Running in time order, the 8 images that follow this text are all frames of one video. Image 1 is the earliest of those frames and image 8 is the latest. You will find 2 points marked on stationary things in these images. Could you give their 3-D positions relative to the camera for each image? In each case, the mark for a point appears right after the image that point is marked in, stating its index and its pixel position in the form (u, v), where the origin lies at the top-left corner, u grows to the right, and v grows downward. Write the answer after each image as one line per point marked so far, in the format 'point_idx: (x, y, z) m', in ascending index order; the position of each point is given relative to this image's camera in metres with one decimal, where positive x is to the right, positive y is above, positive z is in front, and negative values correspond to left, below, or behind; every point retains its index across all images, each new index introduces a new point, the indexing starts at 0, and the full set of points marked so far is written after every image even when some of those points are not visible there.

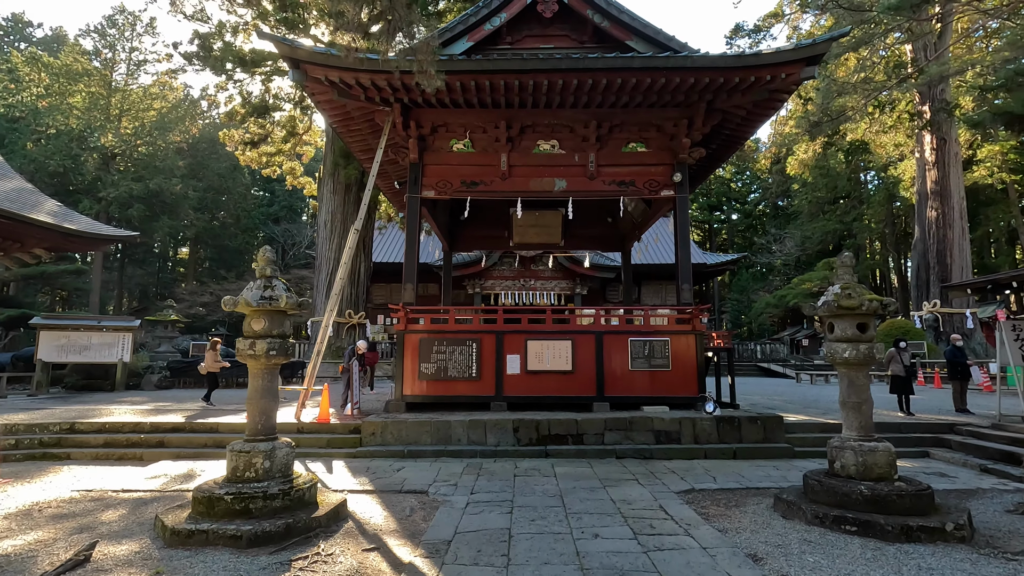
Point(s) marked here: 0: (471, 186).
0: (-0.6, +1.5, +7.8) m
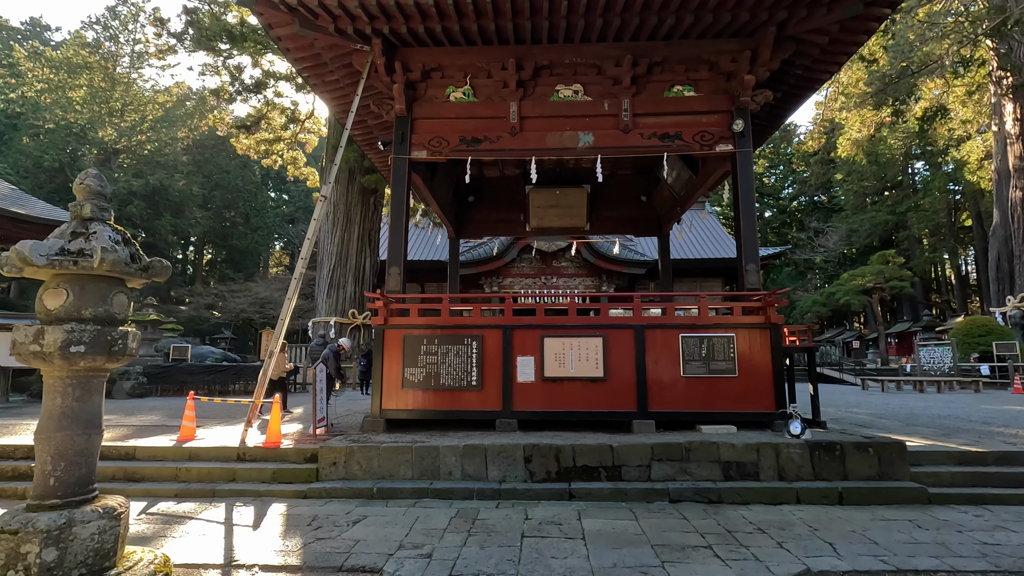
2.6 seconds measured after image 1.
0: (-0.5, +1.7, +6.2) m
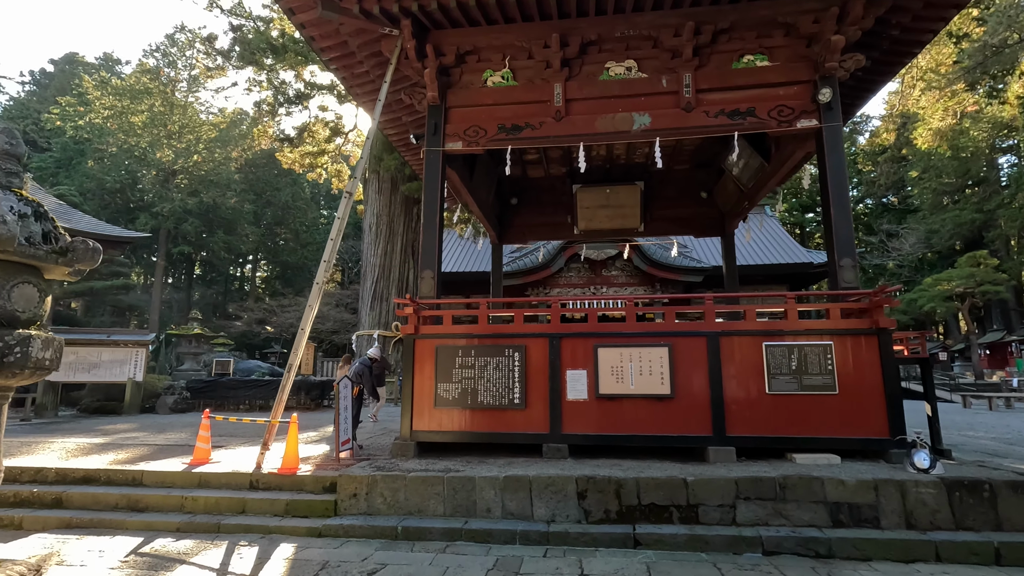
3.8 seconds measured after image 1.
0: (0.0, +1.6, +5.5) m
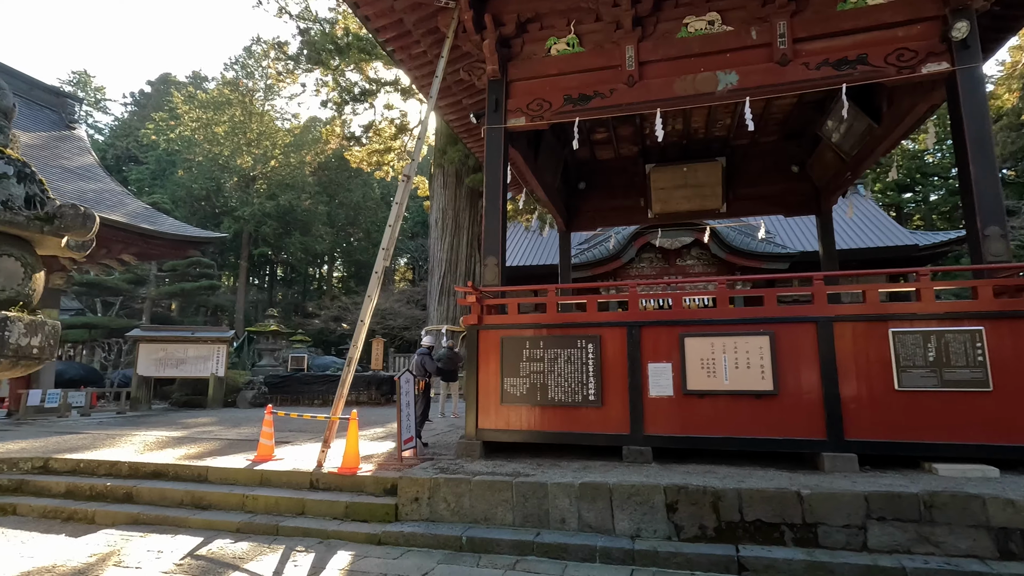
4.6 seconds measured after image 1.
0: (+0.6, +1.7, +5.1) m
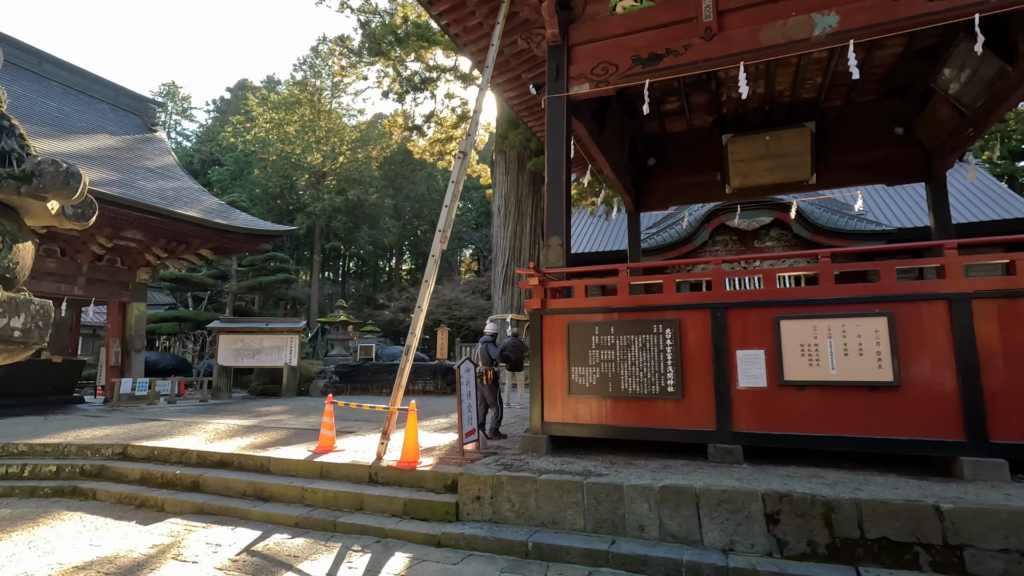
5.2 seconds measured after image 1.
0: (+1.2, +1.9, +4.6) m
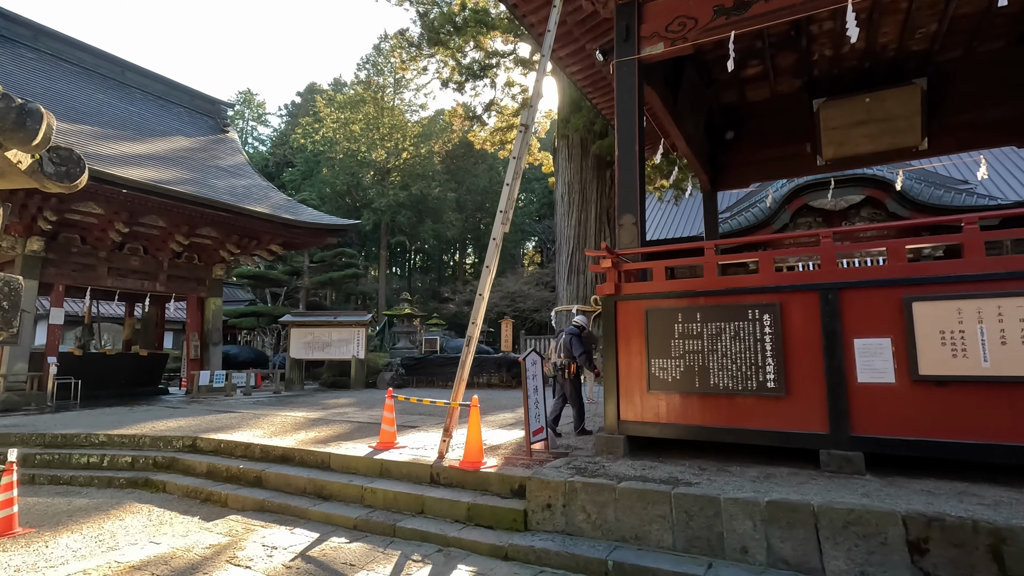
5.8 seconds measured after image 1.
0: (+1.7, +2.0, +4.0) m
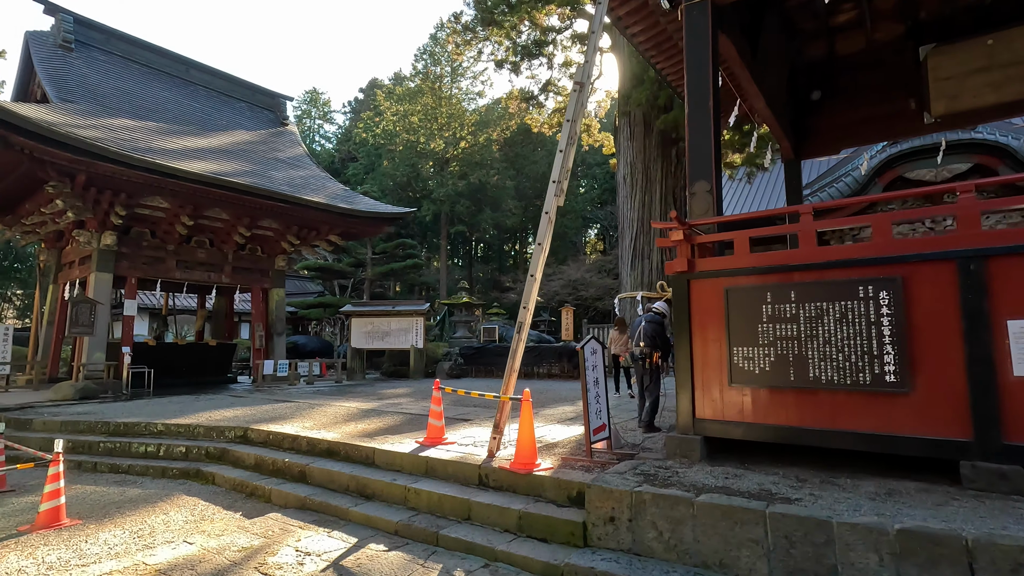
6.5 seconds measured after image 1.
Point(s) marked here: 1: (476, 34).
0: (+2.0, +2.2, +3.3) m
1: (-1.0, +6.7, +14.3) m
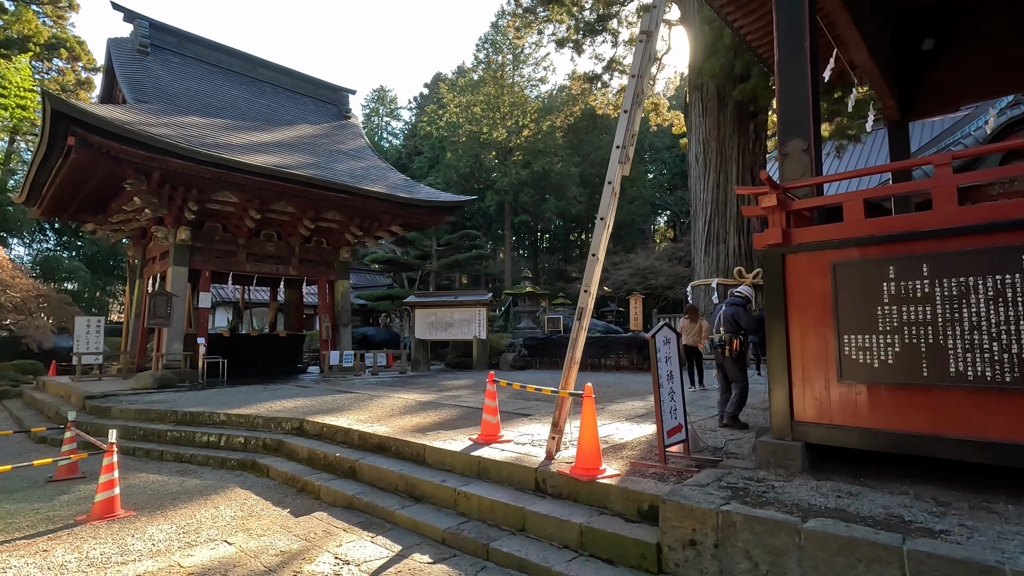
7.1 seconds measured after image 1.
0: (+2.3, +2.3, +2.7) m
1: (+0.6, +7.0, +13.8) m
